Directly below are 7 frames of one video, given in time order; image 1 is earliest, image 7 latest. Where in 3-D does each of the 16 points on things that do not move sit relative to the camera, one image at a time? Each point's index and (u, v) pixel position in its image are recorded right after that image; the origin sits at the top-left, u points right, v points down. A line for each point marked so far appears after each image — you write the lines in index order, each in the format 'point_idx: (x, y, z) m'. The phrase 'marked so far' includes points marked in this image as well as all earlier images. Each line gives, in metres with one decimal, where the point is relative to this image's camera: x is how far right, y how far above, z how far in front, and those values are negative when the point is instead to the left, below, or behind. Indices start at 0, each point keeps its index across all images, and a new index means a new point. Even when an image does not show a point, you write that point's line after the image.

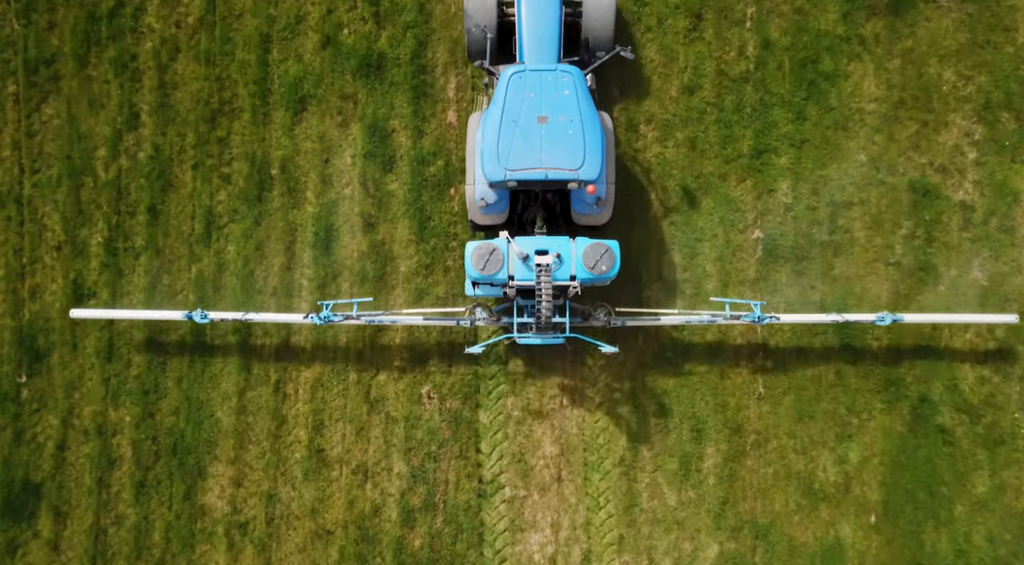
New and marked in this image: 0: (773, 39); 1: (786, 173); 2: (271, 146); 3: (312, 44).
0: (+3.6, +3.3, +17.8) m
1: (+3.8, +1.5, +17.9) m
2: (-3.3, +1.9, +17.6) m
3: (-2.7, +3.3, +17.6) m
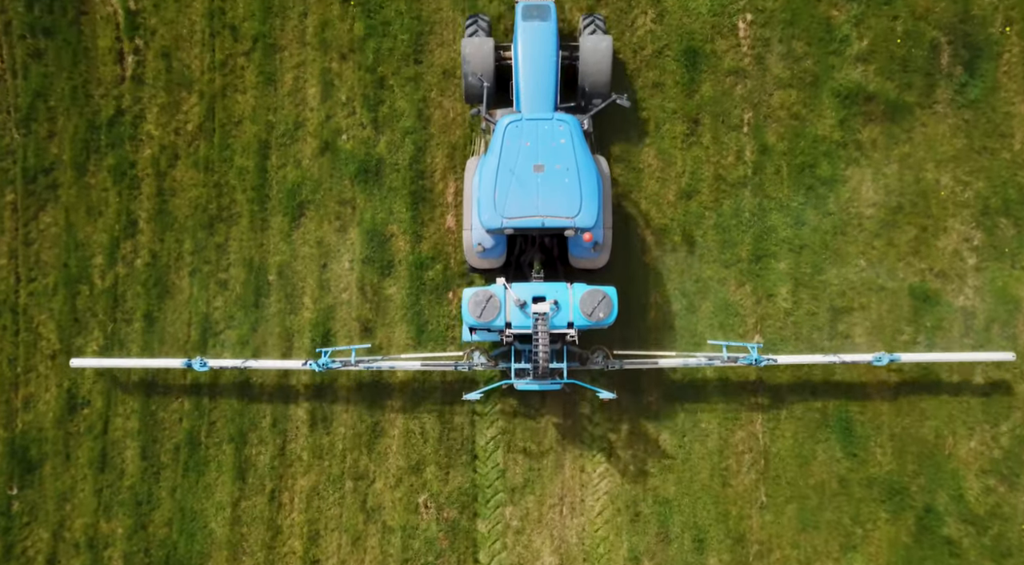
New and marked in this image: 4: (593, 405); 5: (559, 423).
0: (+3.6, +1.9, +17.6) m
1: (+3.7, 0.0, +17.5) m
2: (-3.3, +0.4, +17.7) m
3: (-2.8, +1.8, +17.7) m
4: (+1.1, -1.7, +17.3) m
5: (+0.6, -1.9, +17.3) m
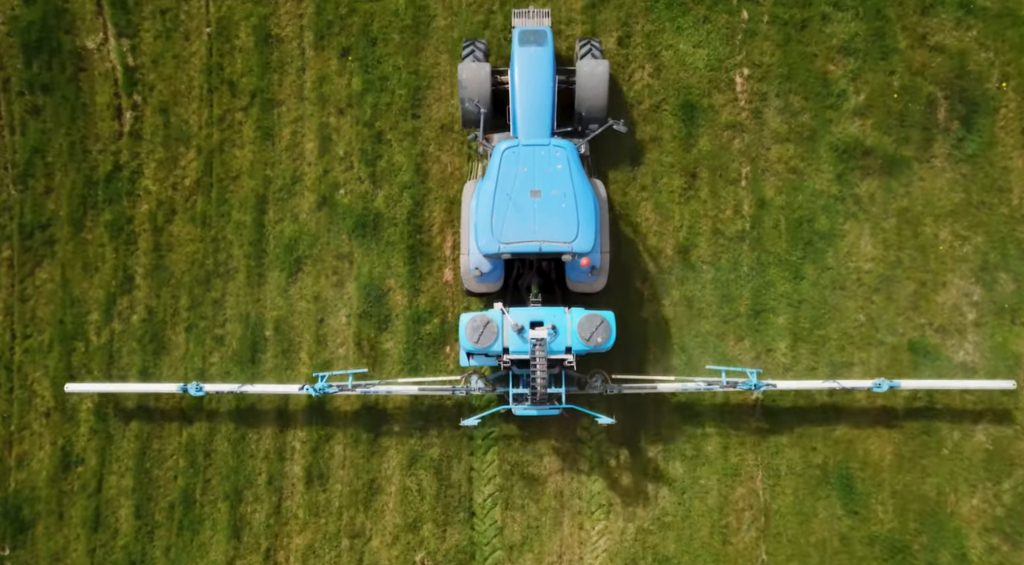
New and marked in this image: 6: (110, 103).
0: (+3.5, +1.1, +17.6) m
1: (+3.7, -0.7, +17.5) m
2: (-3.4, -0.3, +17.6) m
3: (-2.8, +1.1, +17.7) m
4: (+1.1, -2.4, +17.2) m
5: (+0.6, -2.6, +17.2) m
6: (-5.5, +2.4, +17.6) m
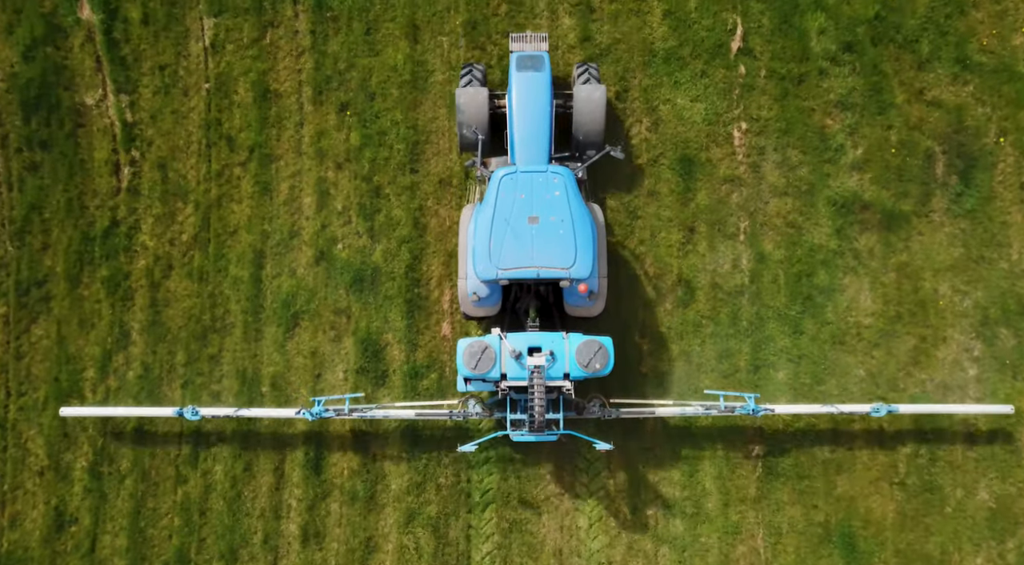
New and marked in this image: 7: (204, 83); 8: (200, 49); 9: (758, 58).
0: (+3.5, +0.4, +17.6) m
1: (+3.7, -1.4, +17.4) m
2: (-3.4, -1.1, +17.5) m
3: (-2.8, +0.3, +17.7) m
4: (+1.0, -3.1, +17.0) m
5: (+0.6, -3.4, +17.0) m
6: (-5.5, +1.7, +17.6) m
7: (-4.2, +2.7, +17.8) m
8: (-4.3, +3.2, +17.8) m
9: (+3.4, +3.1, +17.7) m
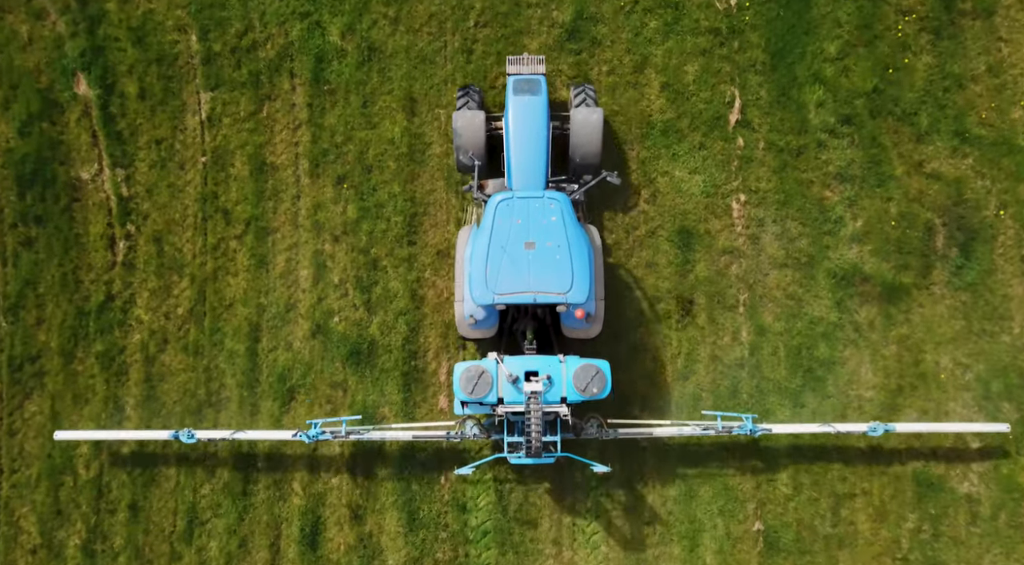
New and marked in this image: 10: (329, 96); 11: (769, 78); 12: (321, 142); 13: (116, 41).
0: (+3.5, -0.6, +17.5) m
1: (+3.6, -2.4, +17.2) m
2: (-3.4, -2.1, +17.3) m
3: (-2.9, -0.7, +17.5) m
4: (+1.0, -4.1, +16.8) m
5: (+0.6, -4.3, +16.7) m
6: (-5.5, +0.7, +17.5) m
7: (-4.3, +1.7, +17.7) m
8: (-4.3, +2.2, +17.7) m
9: (+3.4, +2.1, +17.7) m
10: (-2.5, +2.6, +17.7) m
11: (+3.5, +2.8, +17.7) m
12: (-2.6, +1.9, +17.7) m
13: (-5.5, +3.3, +17.8) m
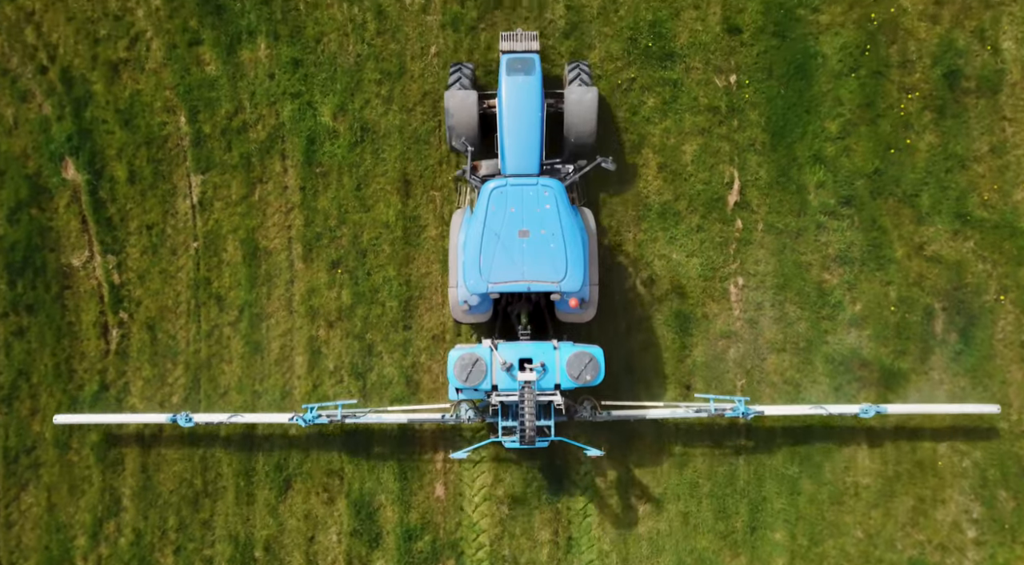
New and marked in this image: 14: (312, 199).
0: (+3.4, -1.7, +17.4) m
1: (+3.6, -3.6, +17.2) m
2: (-3.5, -3.3, +17.3) m
3: (-2.9, -1.8, +17.4) m
4: (+1.0, -5.3, +16.9) m
5: (+0.5, -5.5, +16.8) m
6: (-5.6, -0.5, +17.3) m
7: (-4.3, +0.6, +17.5) m
8: (-4.4, +1.0, +17.5) m
9: (+3.3, +1.0, +17.5) m
10: (-2.6, +1.4, +17.5) m
11: (+3.5, +1.7, +17.5) m
12: (-2.7, +0.8, +17.5) m
13: (-5.5, +2.1, +17.4) m
14: (-2.7, +1.1, +17.5) m
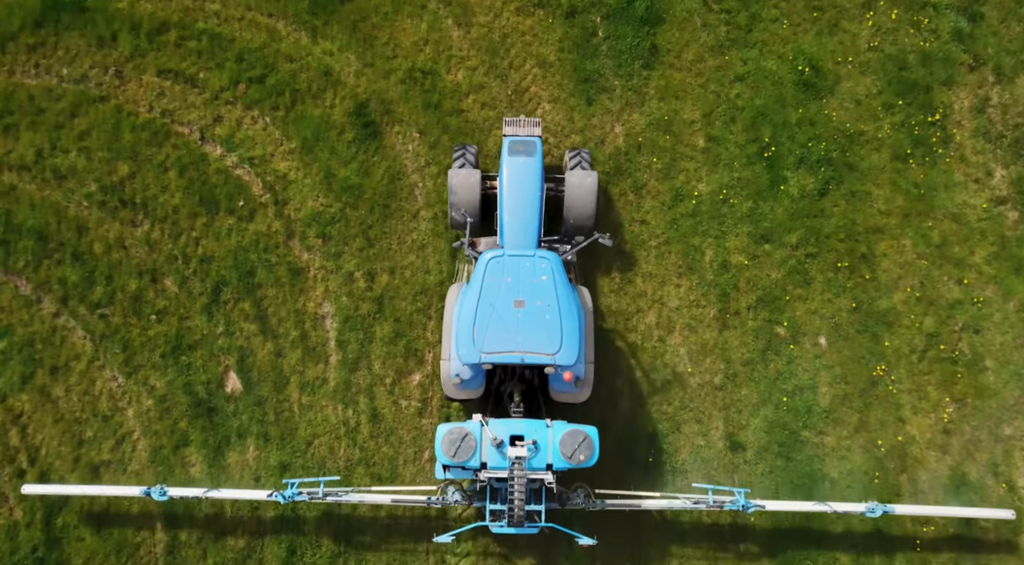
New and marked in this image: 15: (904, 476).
0: (+3.2, -6.9, +14.8) m
1: (+3.3, -8.6, +13.9) m
2: (-3.7, -8.1, +14.2) m
3: (-3.1, -6.8, +14.9) m
4: (+0.6, -9.9, +13.0) m
5: (+0.2, -10.1, +12.9) m
6: (-5.8, -5.5, +15.4) m
7: (-4.5, -4.6, +15.9) m
8: (-4.5, -4.1, +16.1) m
9: (+3.2, -4.5, +16.0) m
10: (-2.7, -3.9, +16.2) m
11: (+3.3, -3.8, +16.3) m
12: (-2.8, -4.5, +16.0) m
13: (-5.6, -3.1, +16.5) m
14: (-2.8, -4.1, +16.1) m
15: (+5.1, -2.5, +16.6) m
